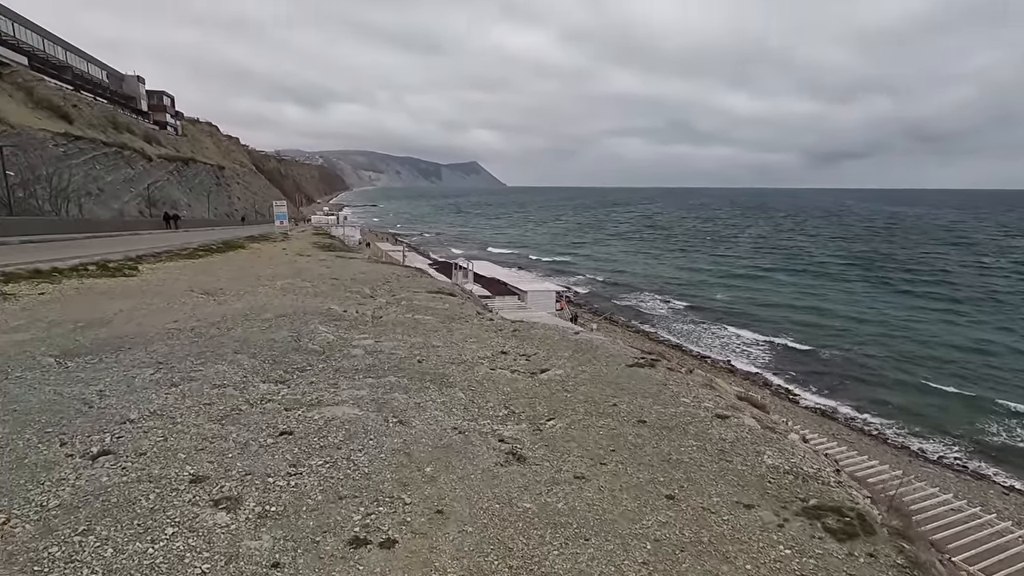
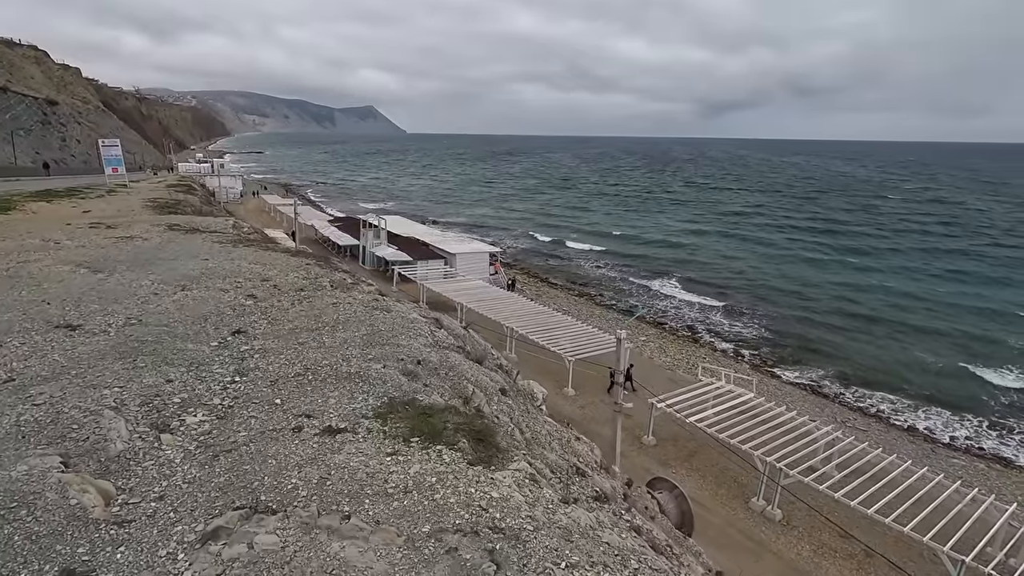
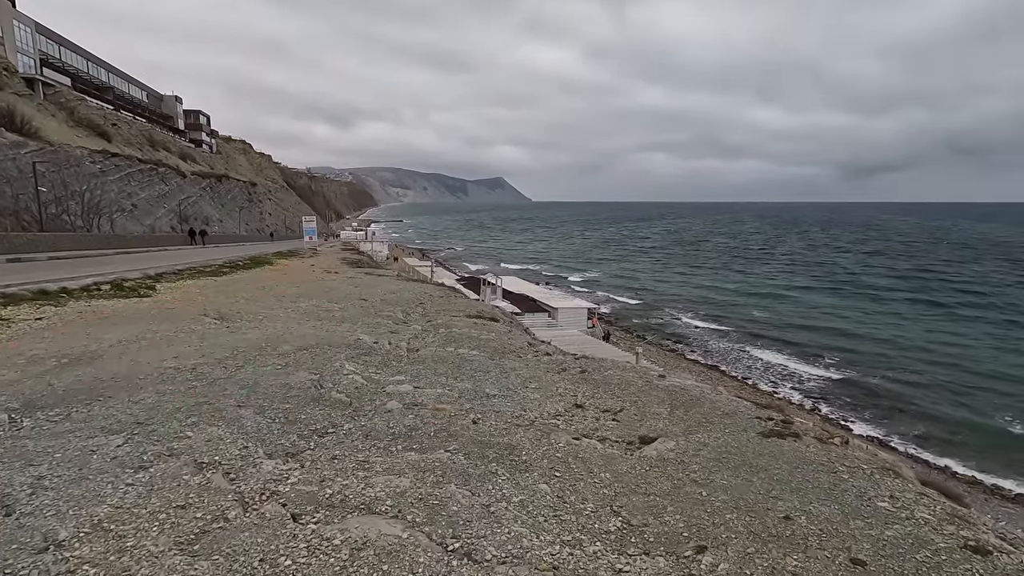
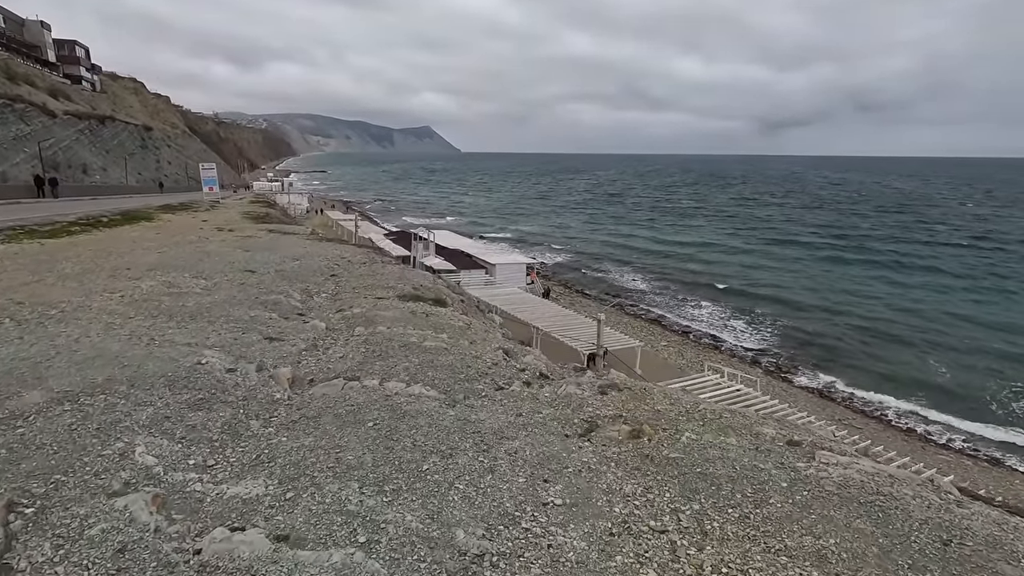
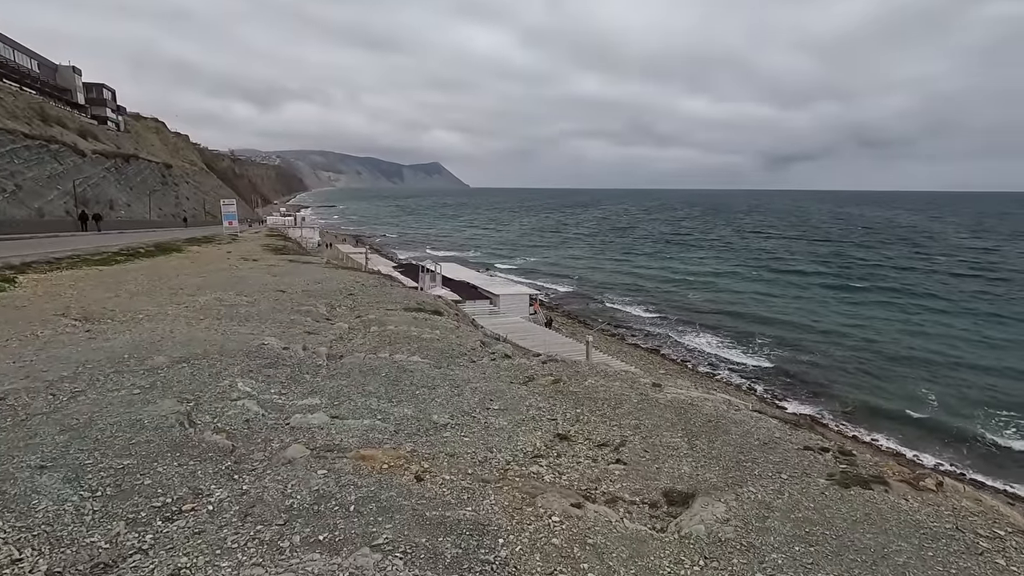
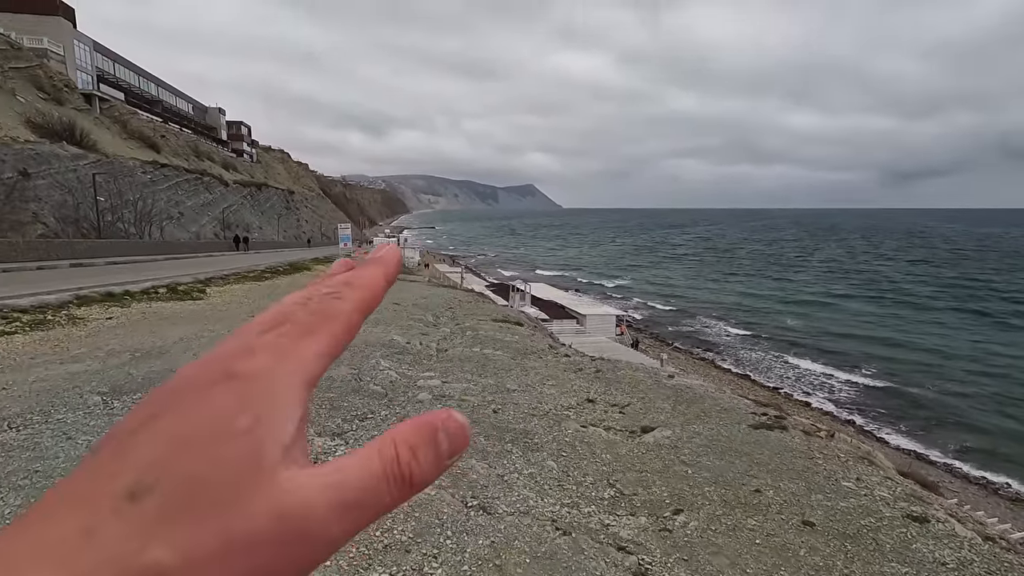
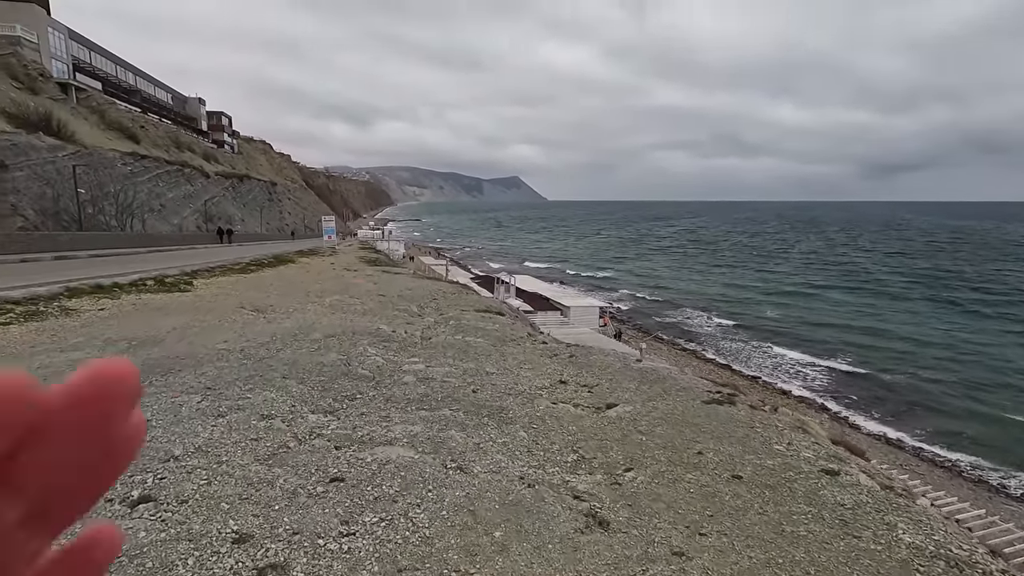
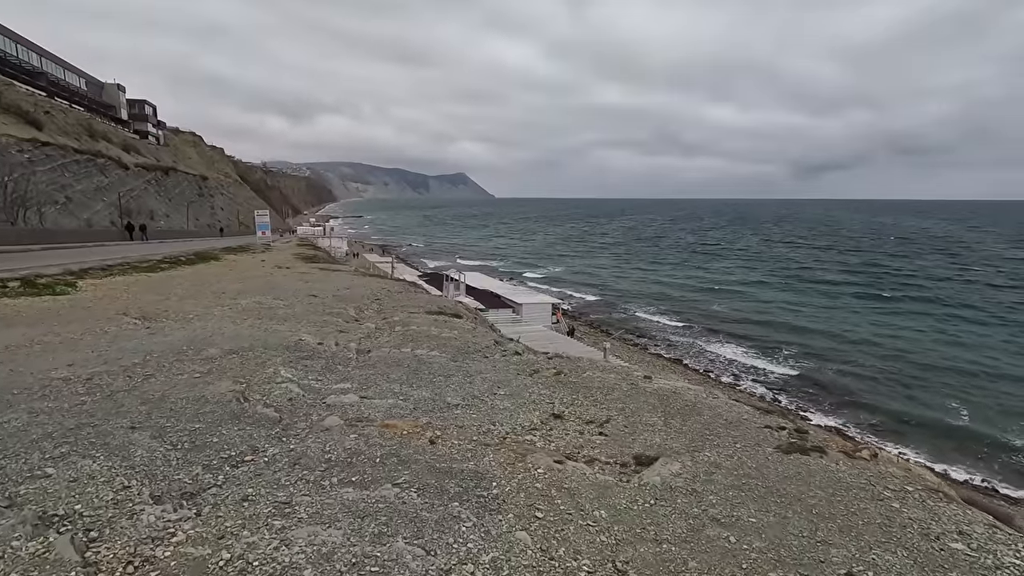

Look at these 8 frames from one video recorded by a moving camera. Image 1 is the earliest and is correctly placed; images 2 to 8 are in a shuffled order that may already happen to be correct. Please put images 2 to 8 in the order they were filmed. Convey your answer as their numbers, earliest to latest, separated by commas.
7, 6, 3, 8, 5, 4, 2
